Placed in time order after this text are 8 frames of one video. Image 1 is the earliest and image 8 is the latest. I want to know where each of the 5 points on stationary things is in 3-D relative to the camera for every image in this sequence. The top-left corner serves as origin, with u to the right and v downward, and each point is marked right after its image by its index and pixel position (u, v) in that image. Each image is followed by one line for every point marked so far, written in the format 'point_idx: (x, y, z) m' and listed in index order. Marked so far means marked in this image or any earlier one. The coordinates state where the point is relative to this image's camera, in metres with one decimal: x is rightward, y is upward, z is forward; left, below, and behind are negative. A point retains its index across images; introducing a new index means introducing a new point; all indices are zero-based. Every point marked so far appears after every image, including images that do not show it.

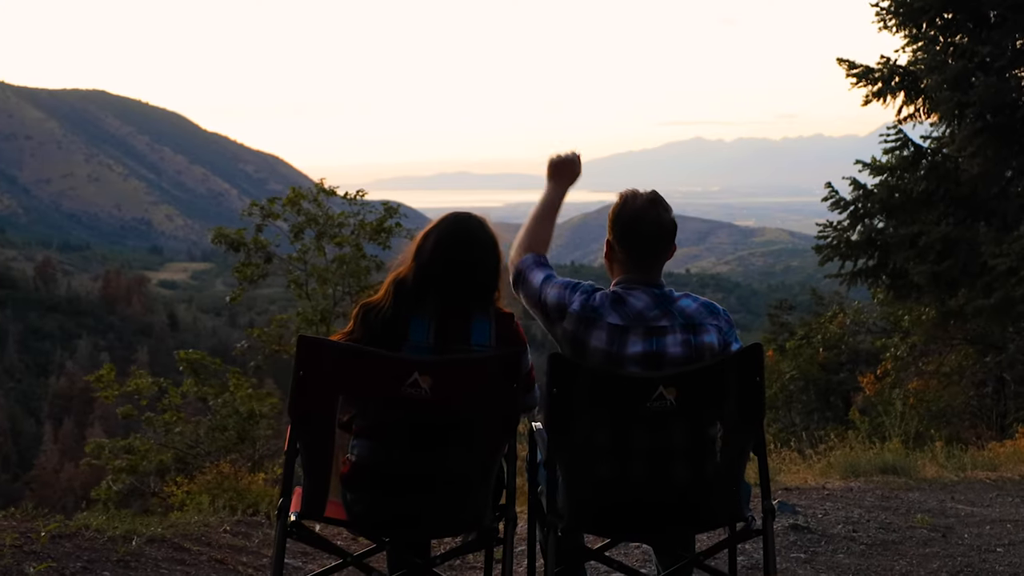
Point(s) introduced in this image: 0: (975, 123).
0: (+5.0, +1.8, +10.7) m
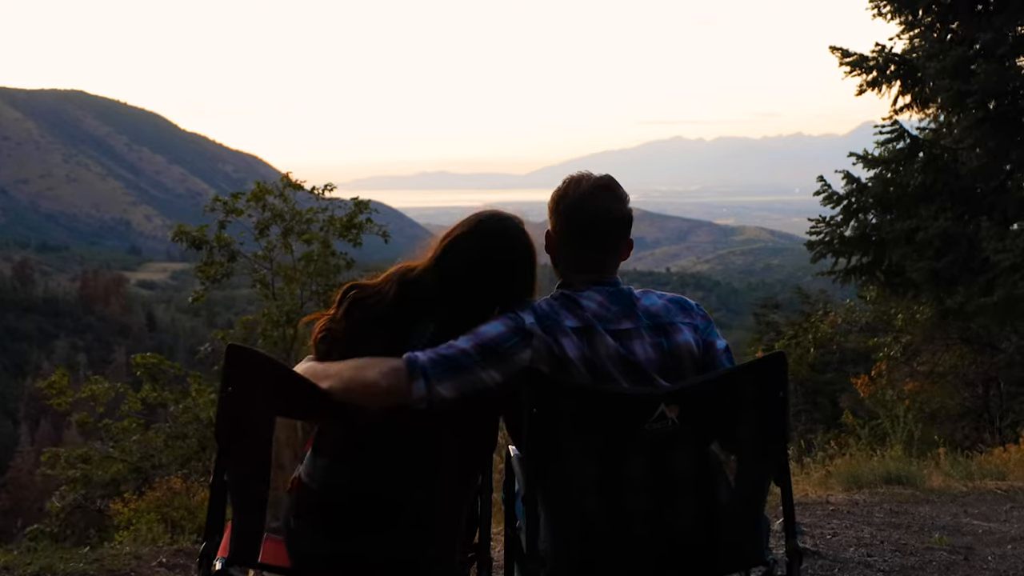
0: (+4.8, +1.8, +10.2) m
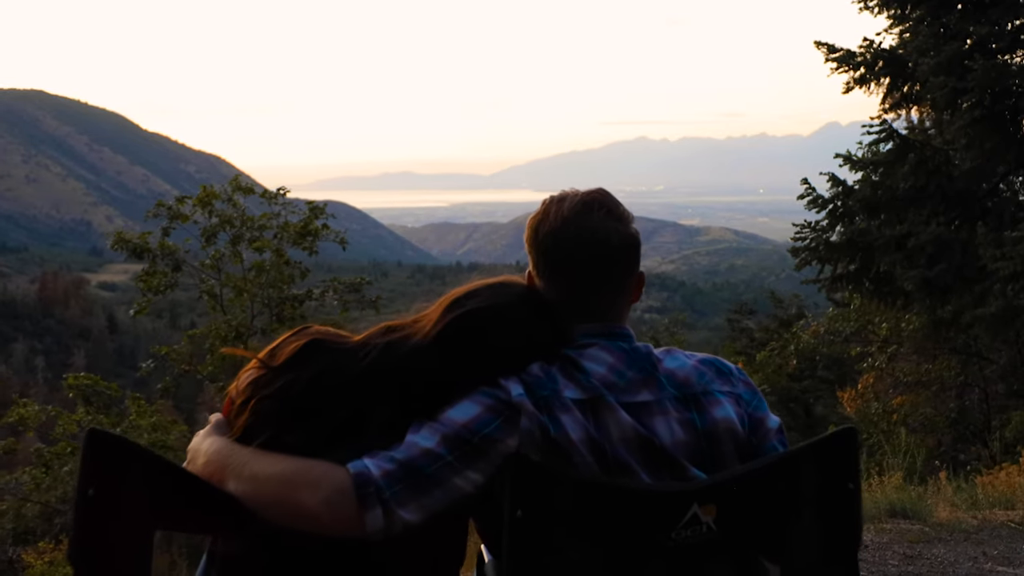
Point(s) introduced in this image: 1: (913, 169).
0: (+4.4, +1.7, +9.6) m
1: (+4.2, +1.2, +10.3) m
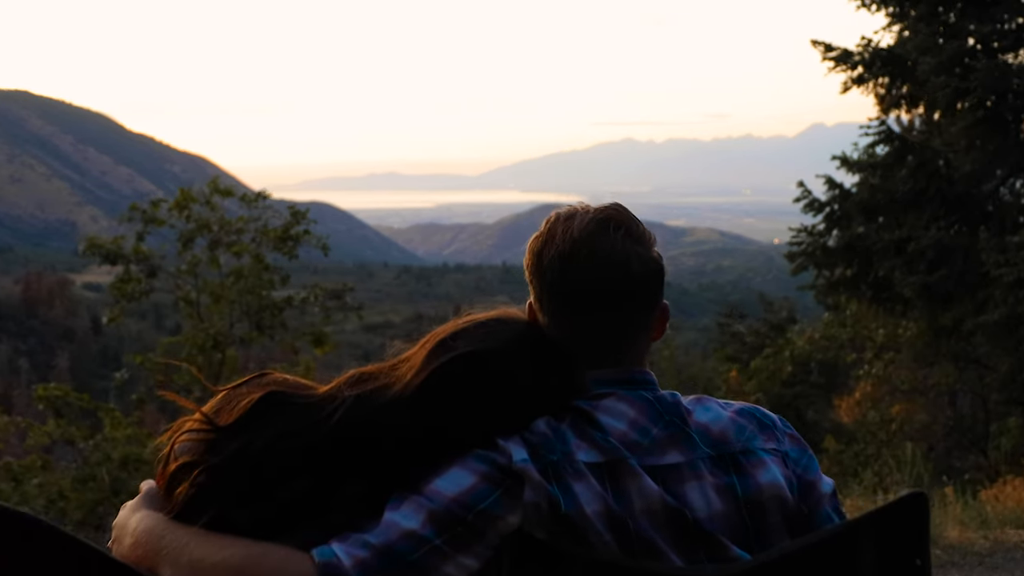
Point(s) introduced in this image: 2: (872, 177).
0: (+4.3, +1.6, +9.4) m
1: (+4.0, +1.2, +10.0) m
2: (+3.7, +1.1, +10.3) m
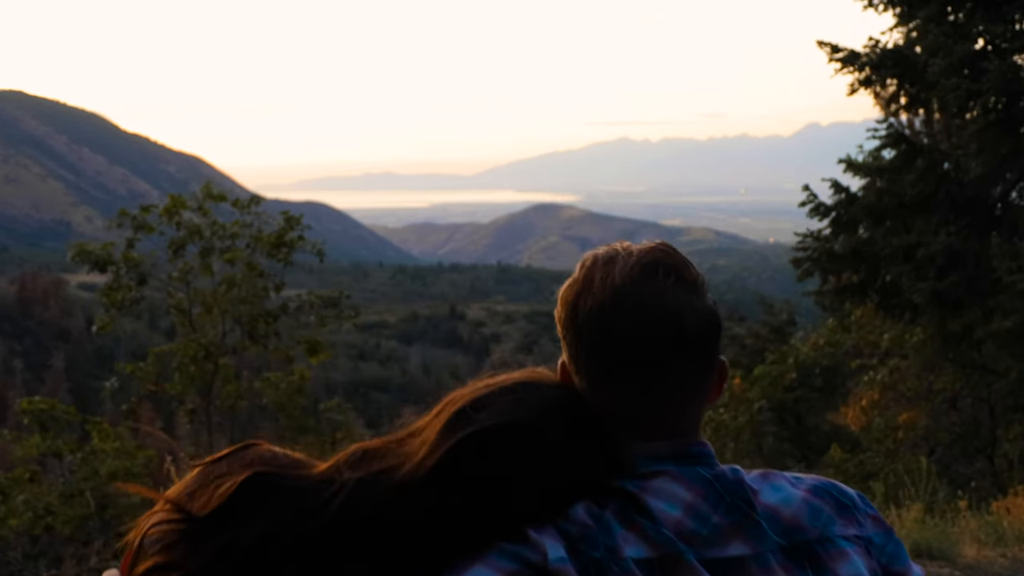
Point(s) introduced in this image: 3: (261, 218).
0: (+4.3, +1.6, +9.1) m
1: (+4.0, +1.1, +9.8) m
2: (+3.7, +1.1, +10.1) m
3: (-3.4, +1.0, +13.5) m
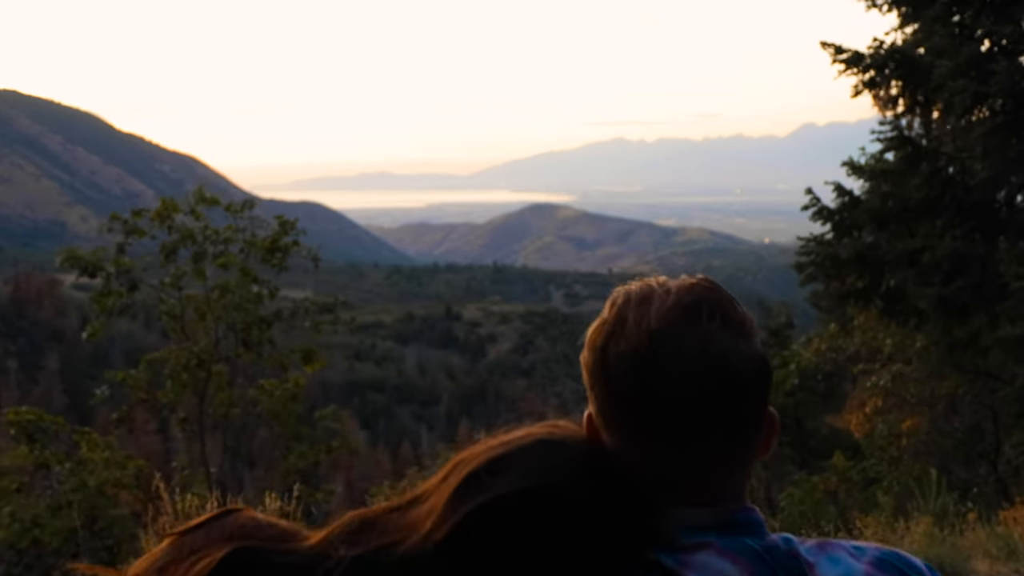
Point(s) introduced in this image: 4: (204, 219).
0: (+4.3, +1.5, +9.0) m
1: (+4.0, +1.1, +9.7) m
2: (+3.7, +1.0, +9.9) m
3: (-3.4, +0.9, +13.3) m
4: (-4.0, +0.9, +13.0) m
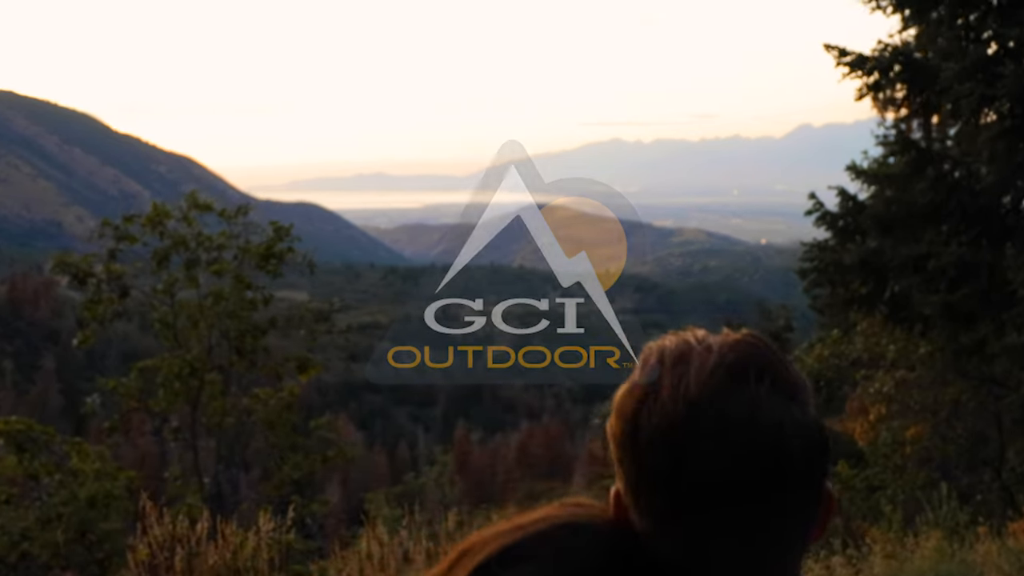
0: (+4.3, +1.5, +8.8) m
1: (+4.0, +1.0, +9.5) m
2: (+3.7, +1.0, +9.8) m
3: (-3.4, +0.8, +13.1) m
4: (-4.0, +0.9, +12.8) m
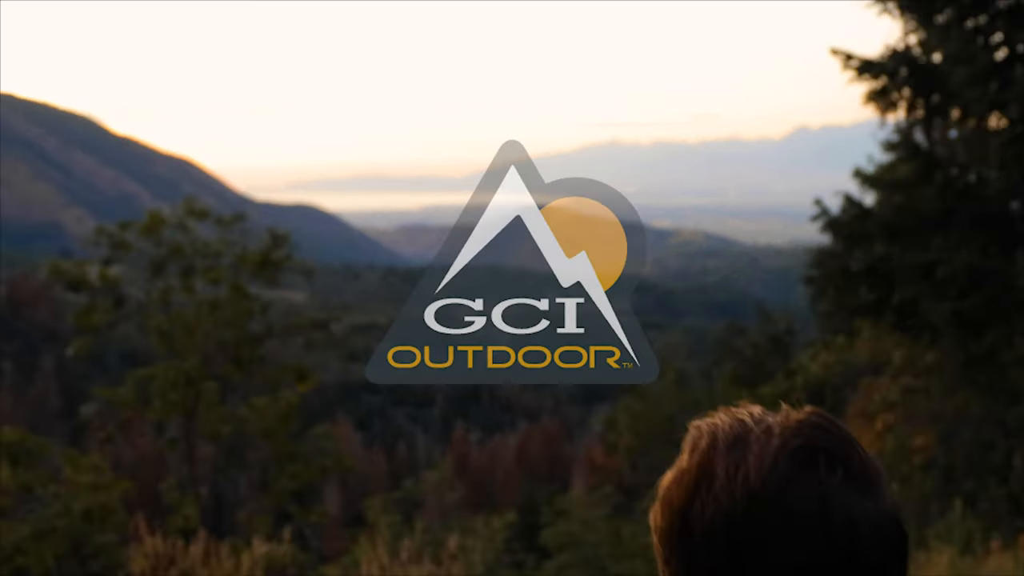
0: (+4.3, +1.4, +8.7) m
1: (+4.0, +0.9, +9.4) m
2: (+3.7, +0.9, +9.6) m
3: (-3.4, +0.8, +13.0) m
4: (-4.0, +0.8, +12.7) m
